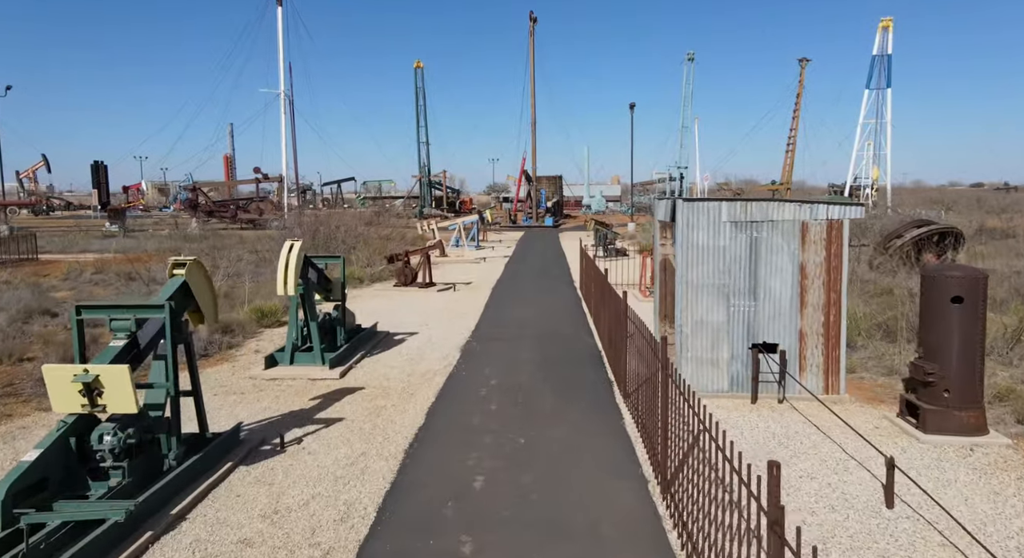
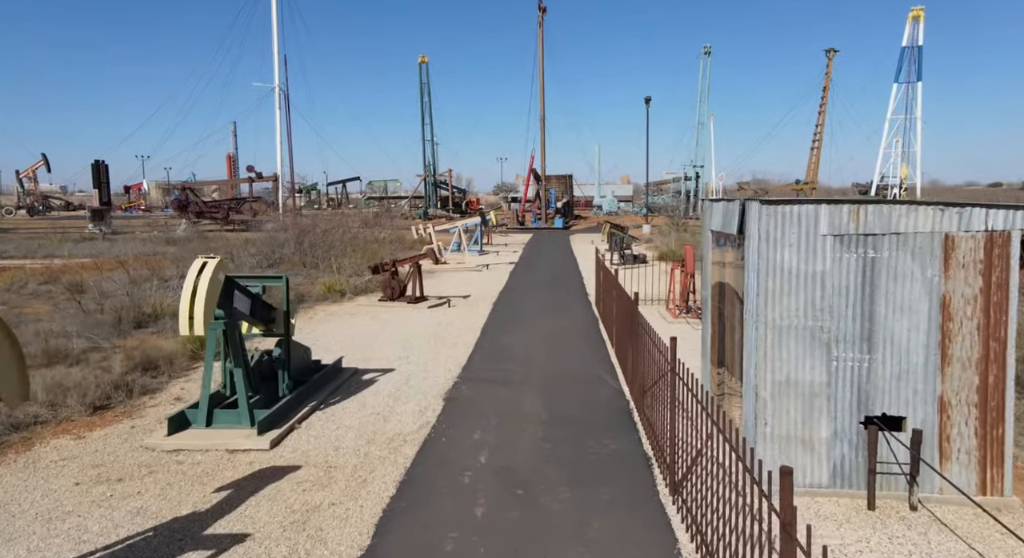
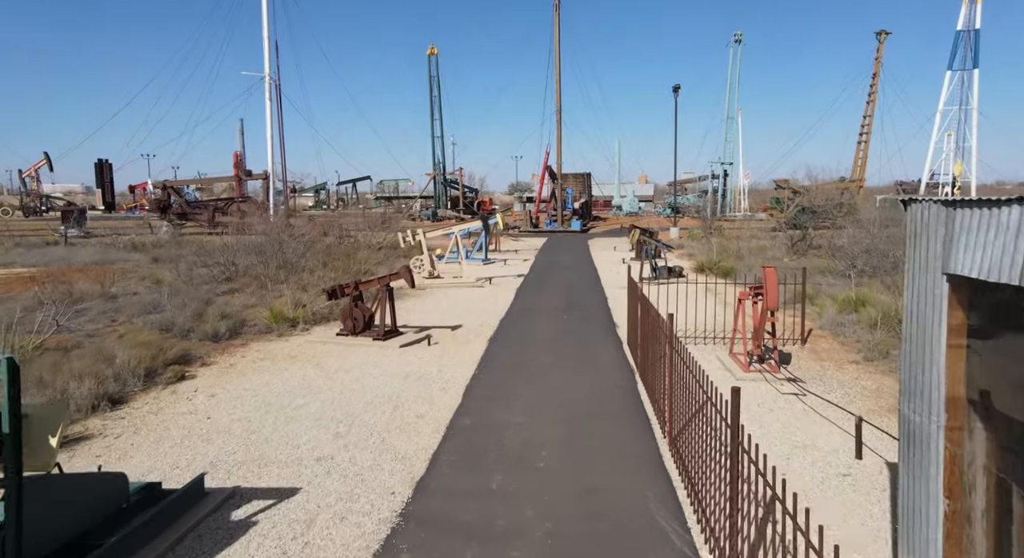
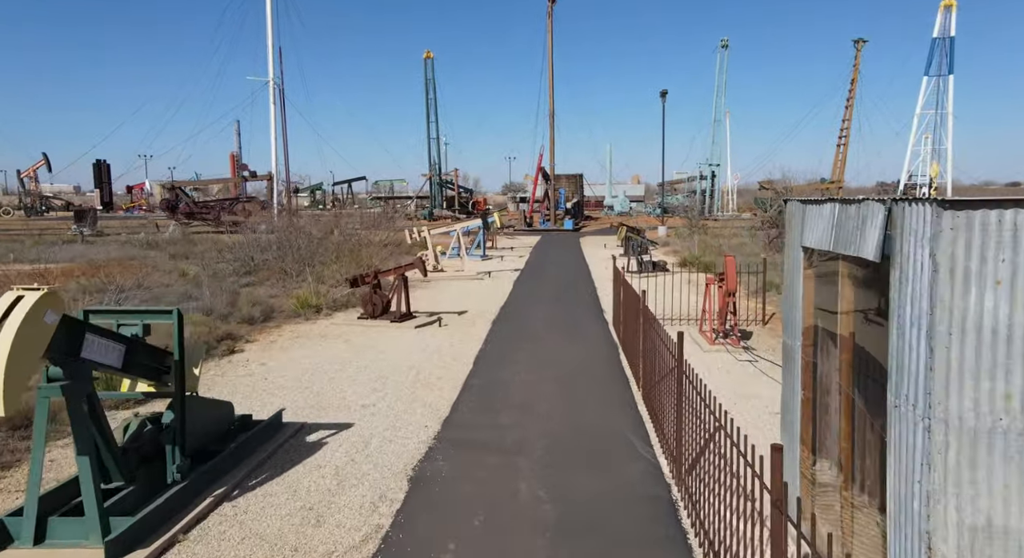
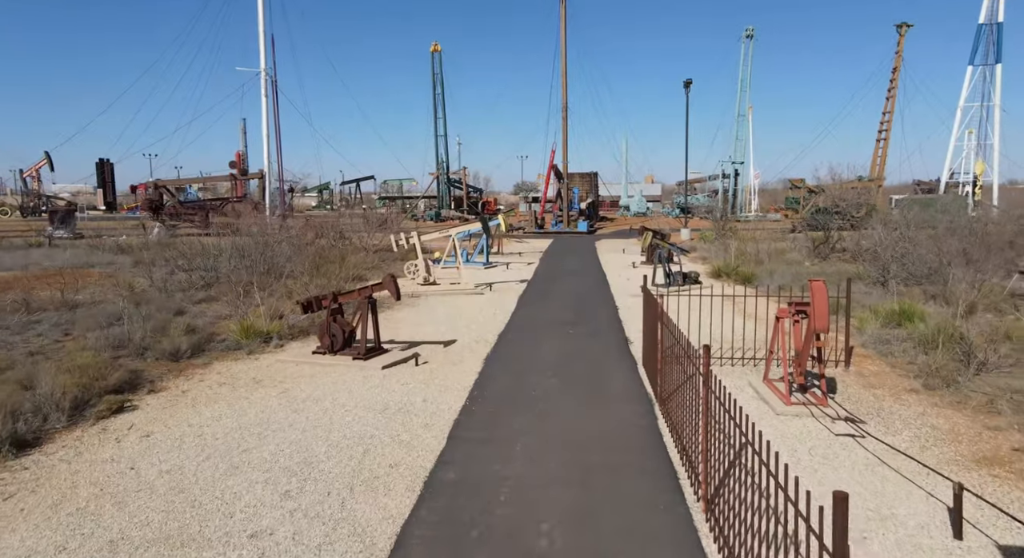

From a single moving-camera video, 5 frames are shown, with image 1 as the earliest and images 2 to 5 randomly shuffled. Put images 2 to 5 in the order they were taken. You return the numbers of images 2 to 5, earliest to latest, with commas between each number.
2, 4, 3, 5
